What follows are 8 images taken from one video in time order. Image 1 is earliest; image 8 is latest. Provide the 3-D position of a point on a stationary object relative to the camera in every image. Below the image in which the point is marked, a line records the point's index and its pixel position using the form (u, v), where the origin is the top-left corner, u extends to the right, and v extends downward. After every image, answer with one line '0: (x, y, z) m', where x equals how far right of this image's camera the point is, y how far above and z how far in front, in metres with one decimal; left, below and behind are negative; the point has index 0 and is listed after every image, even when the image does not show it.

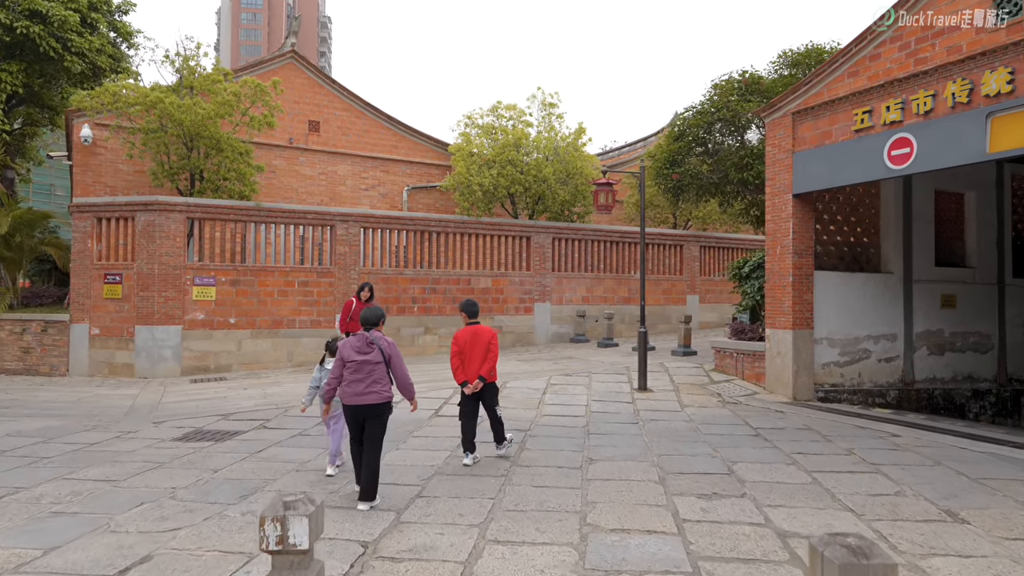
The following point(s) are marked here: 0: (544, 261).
0: (+0.8, +0.7, +17.4) m
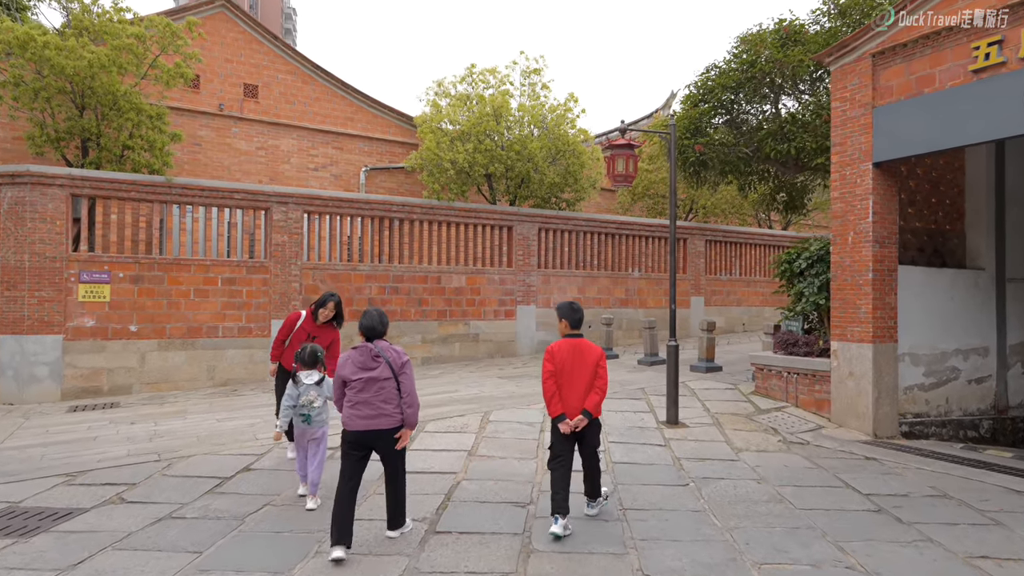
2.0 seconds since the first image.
0: (+0.3, +0.7, +14.6) m
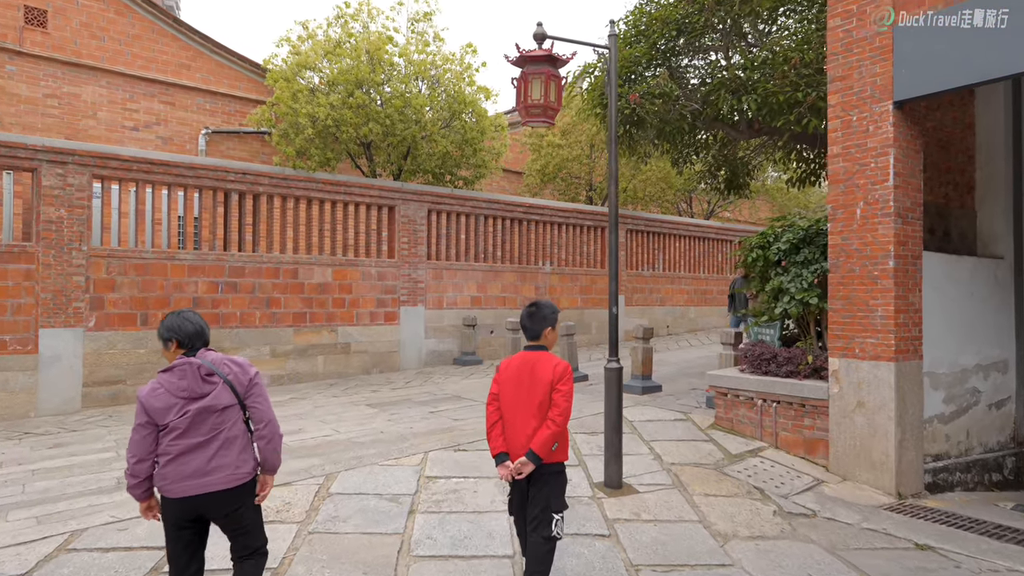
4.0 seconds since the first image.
0: (-1.7, +0.8, +11.6) m
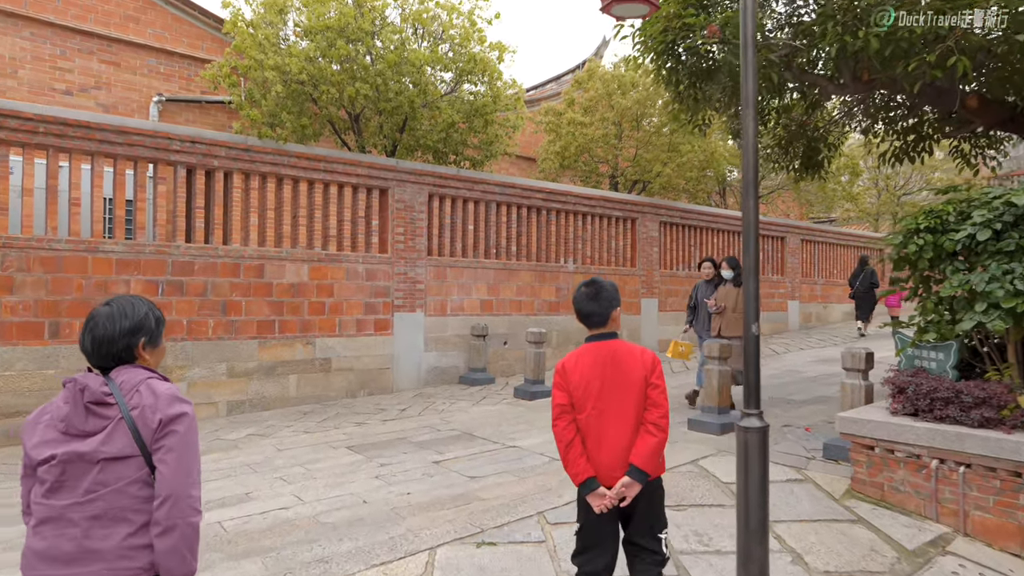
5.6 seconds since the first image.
0: (-1.4, +0.7, +9.4) m
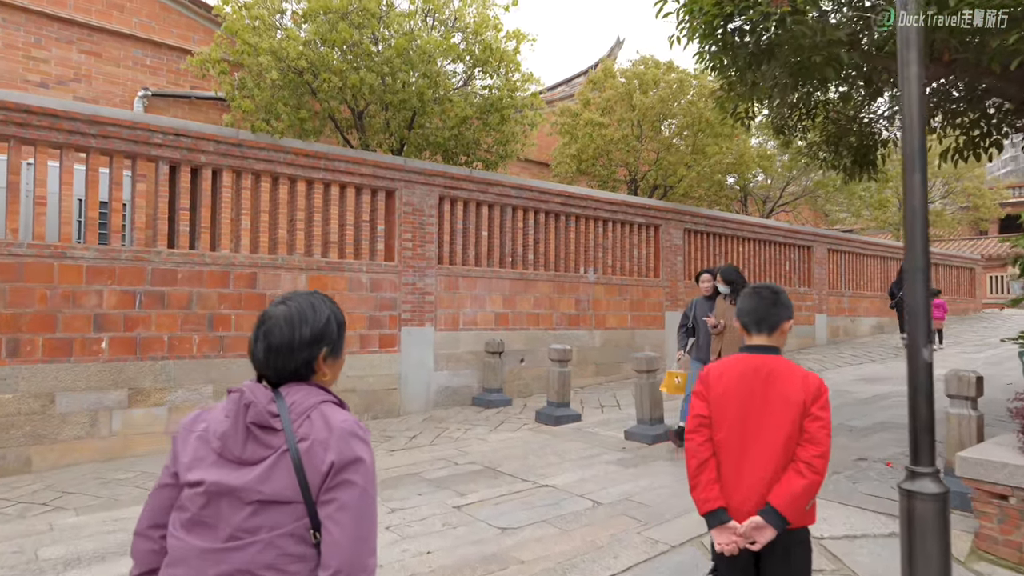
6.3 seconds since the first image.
0: (-1.1, +0.6, +8.6) m
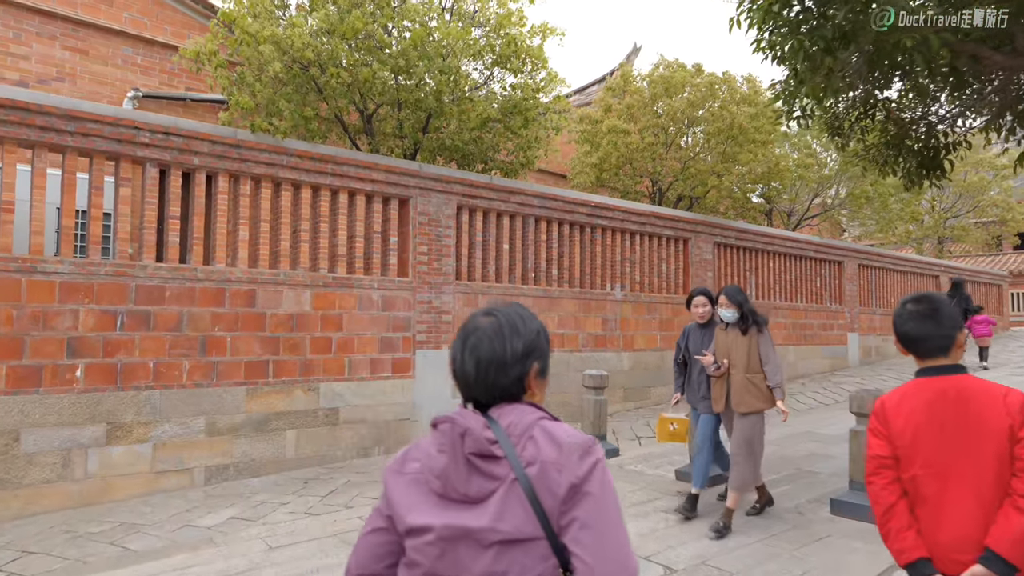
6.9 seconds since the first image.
0: (-0.8, +0.4, +7.8) m
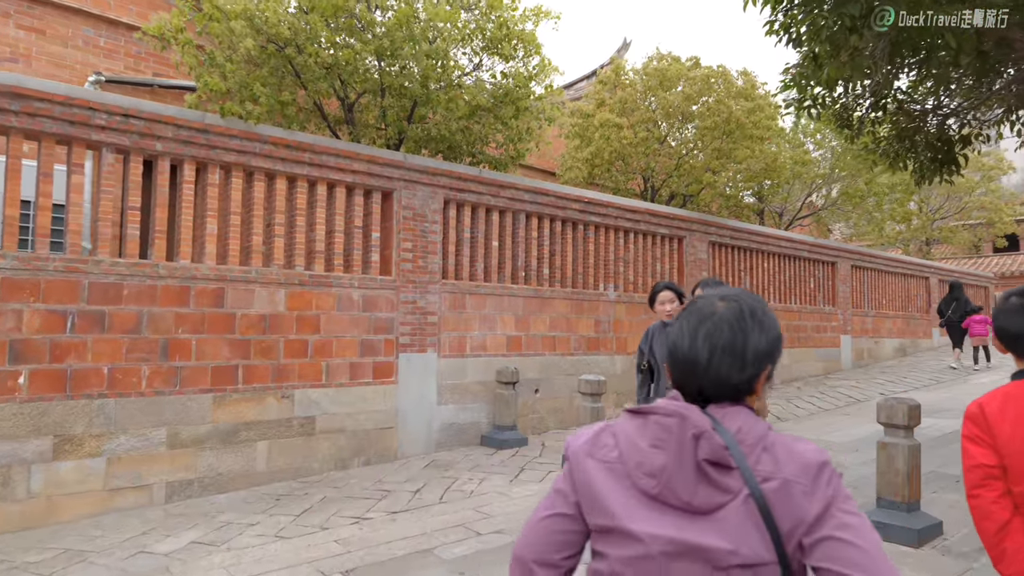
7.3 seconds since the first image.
0: (-0.9, +0.4, +7.3) m
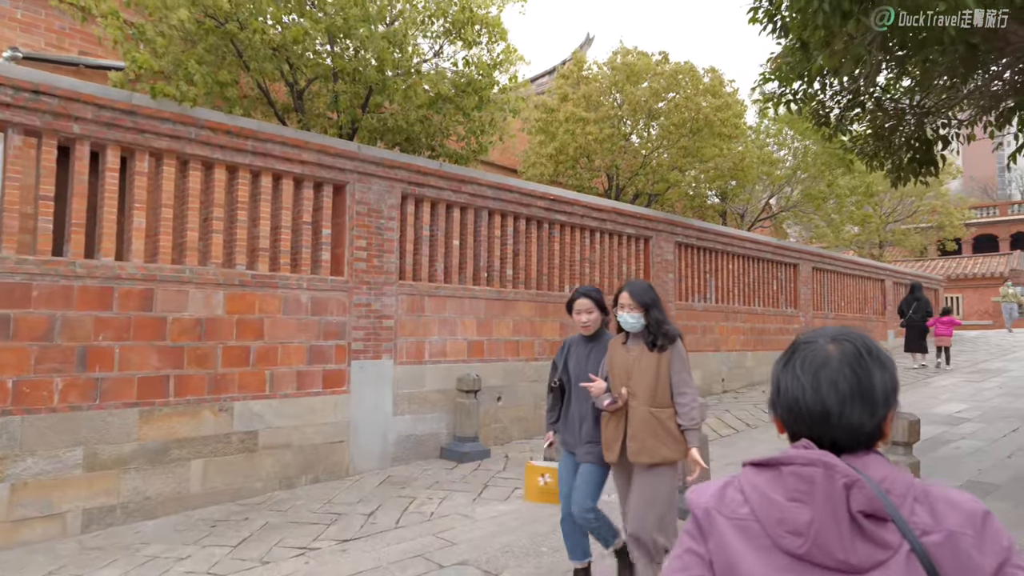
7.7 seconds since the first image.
0: (-1.3, +0.4, +6.7) m
